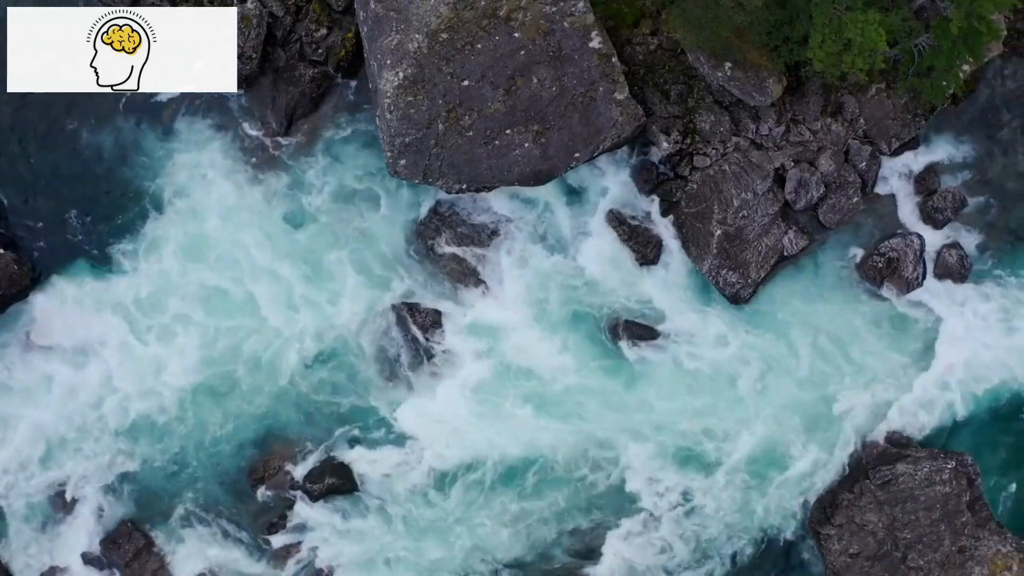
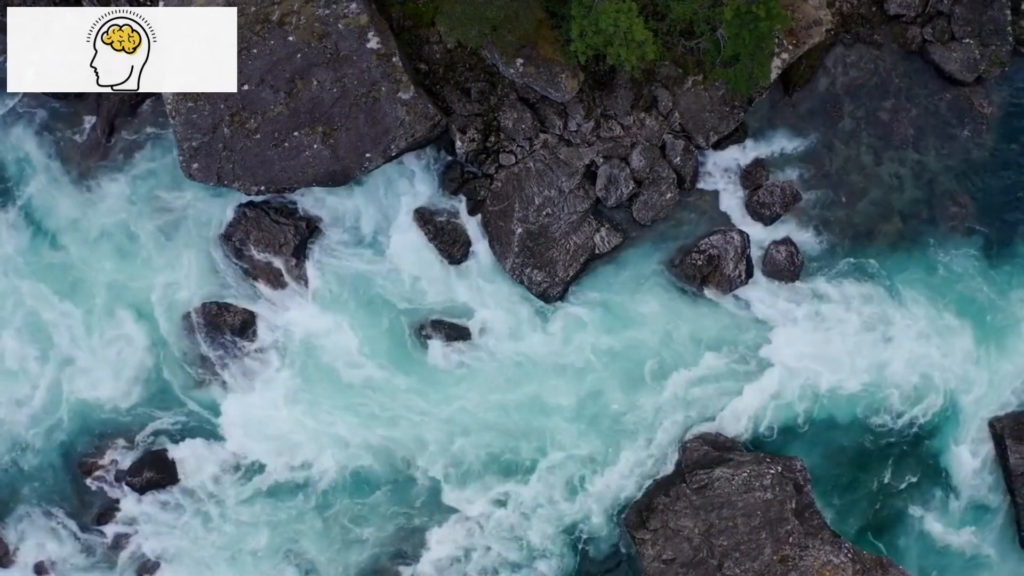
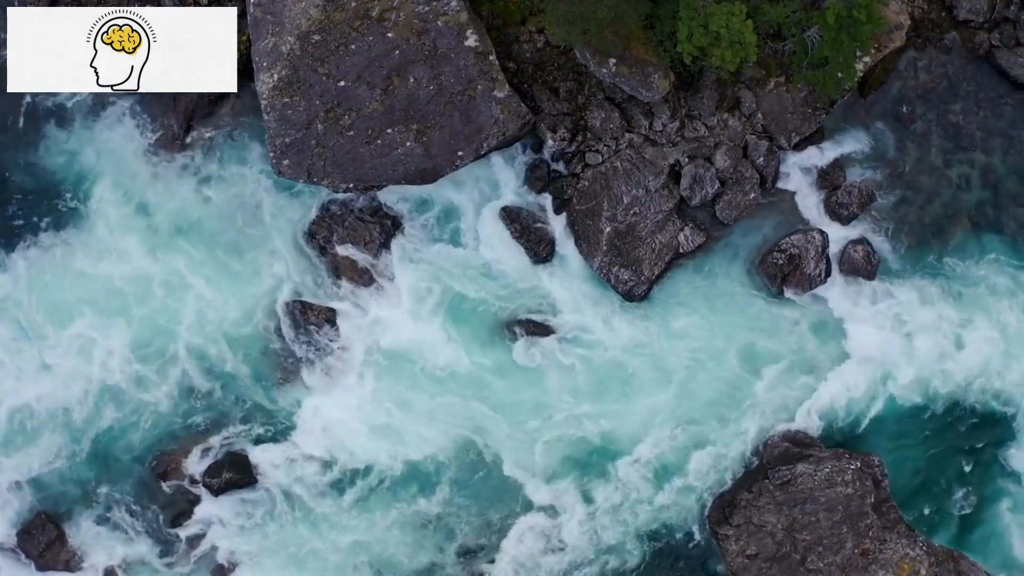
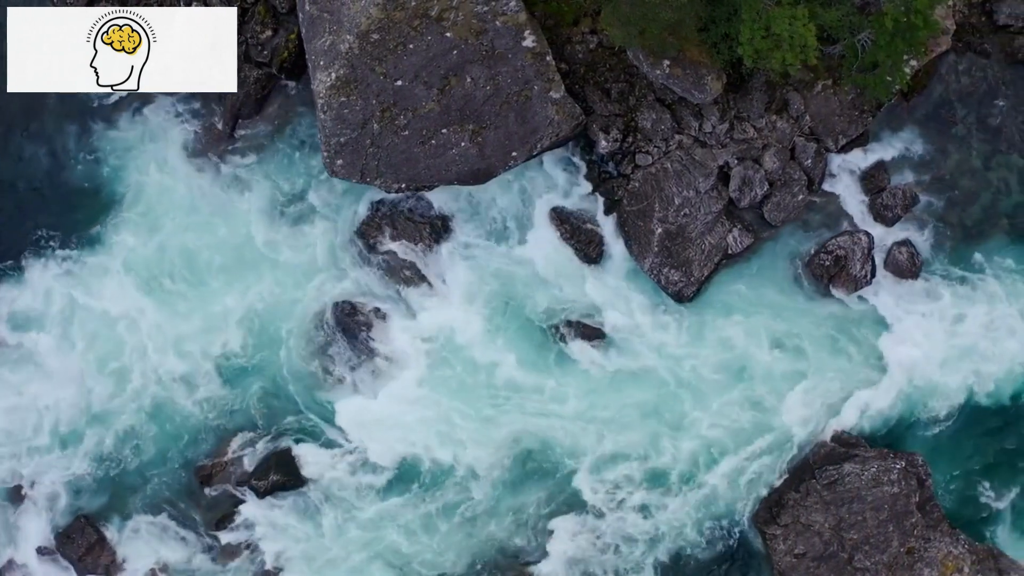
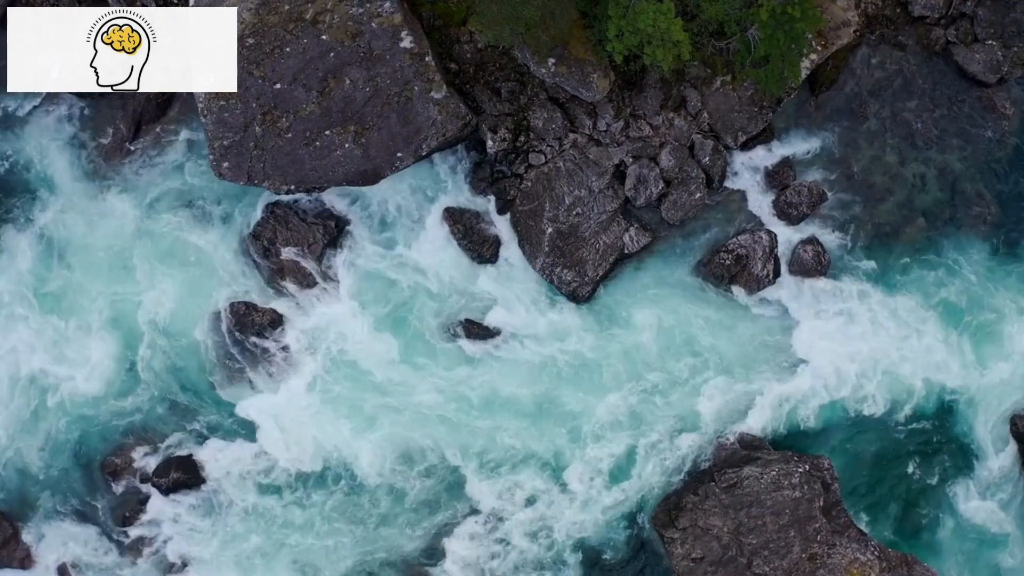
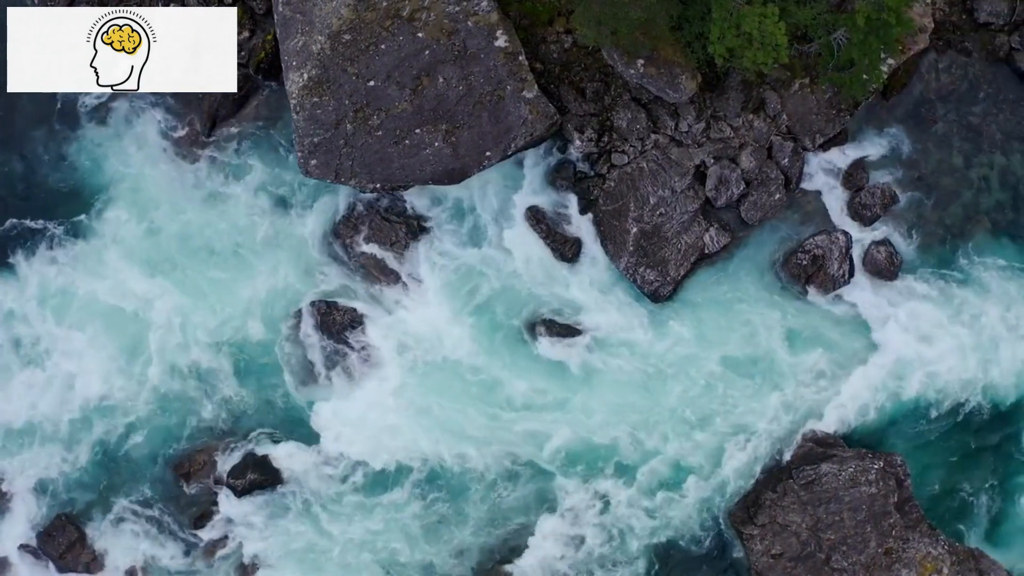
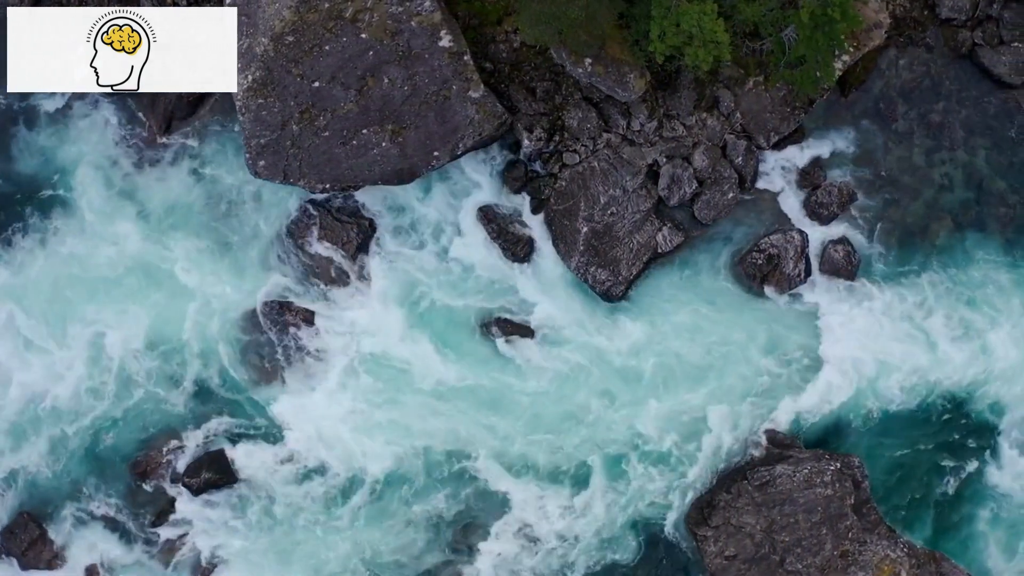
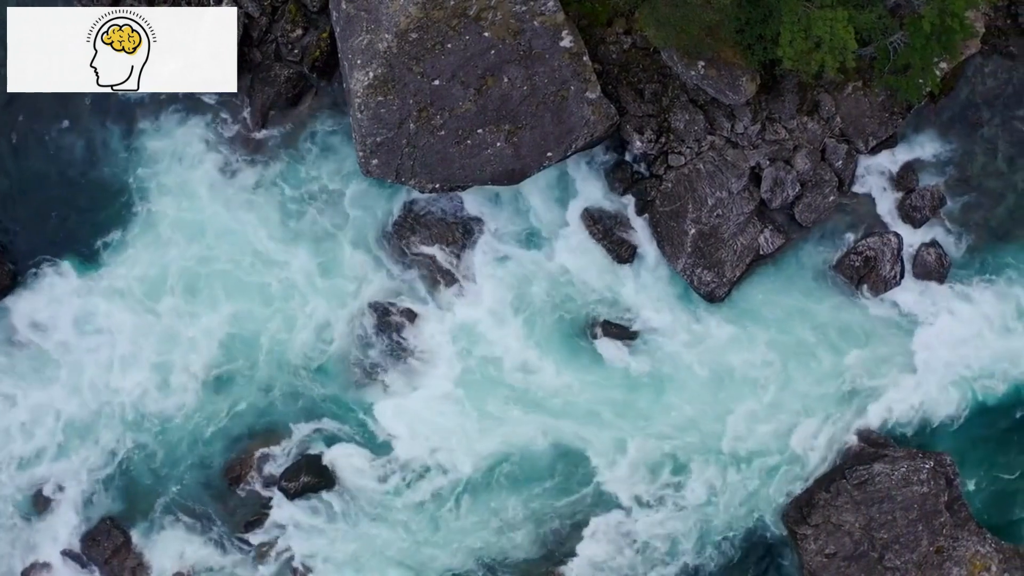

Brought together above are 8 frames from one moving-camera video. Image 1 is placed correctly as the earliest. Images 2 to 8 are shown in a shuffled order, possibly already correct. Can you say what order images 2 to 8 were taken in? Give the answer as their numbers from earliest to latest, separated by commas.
8, 4, 6, 3, 7, 5, 2
